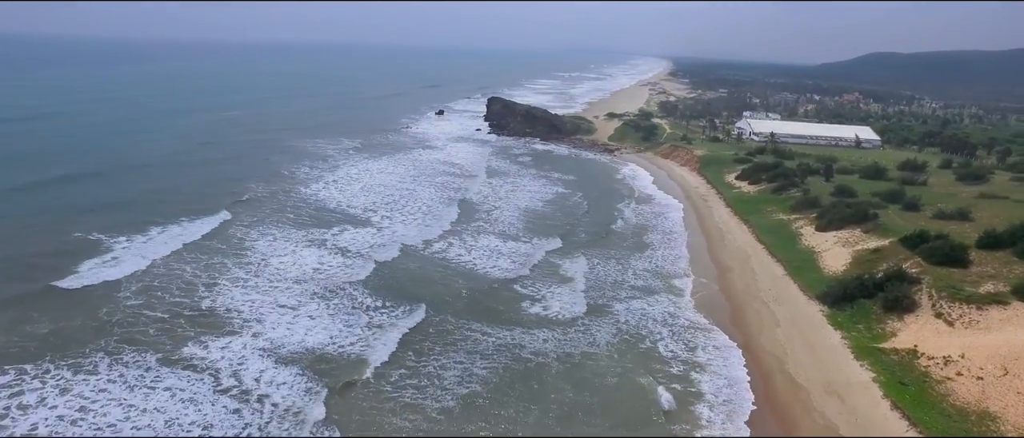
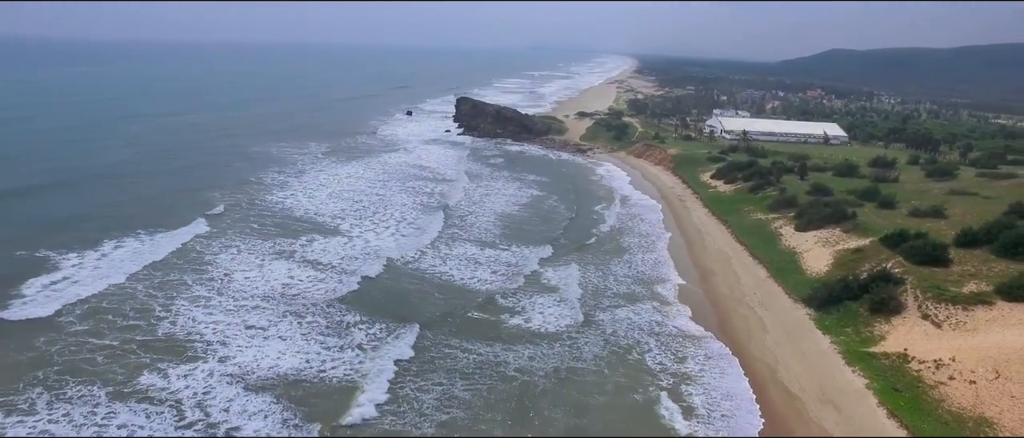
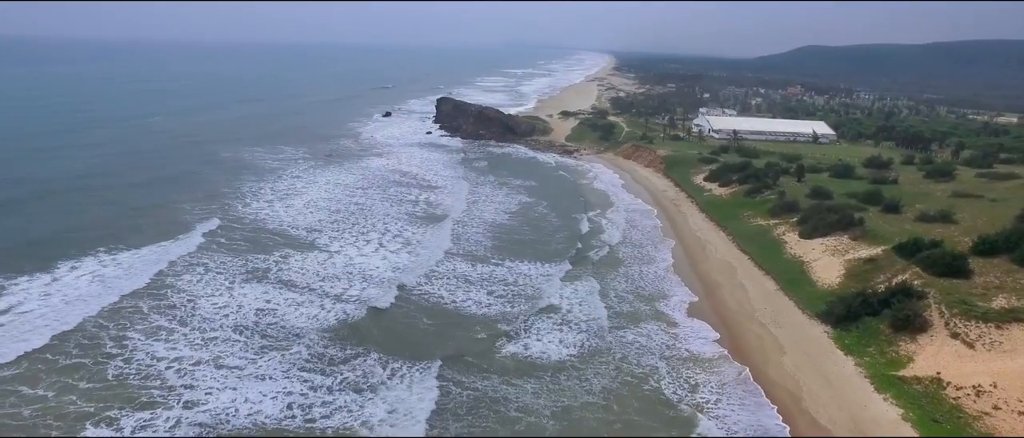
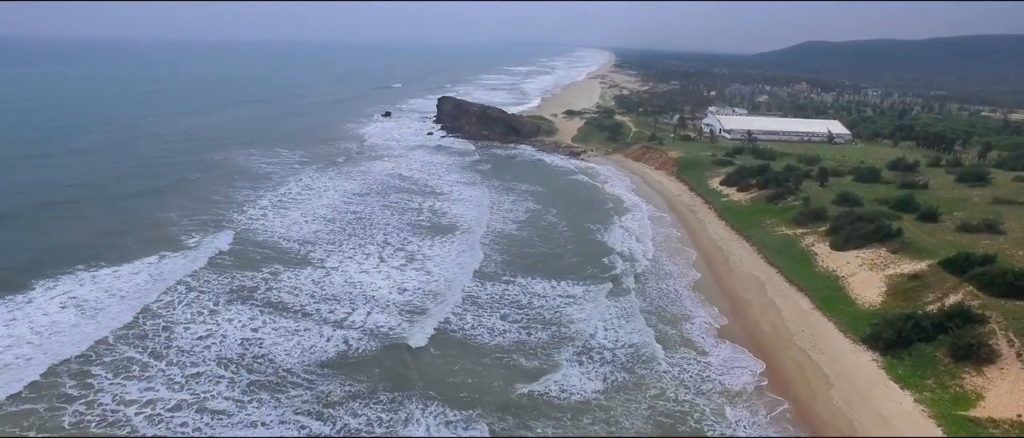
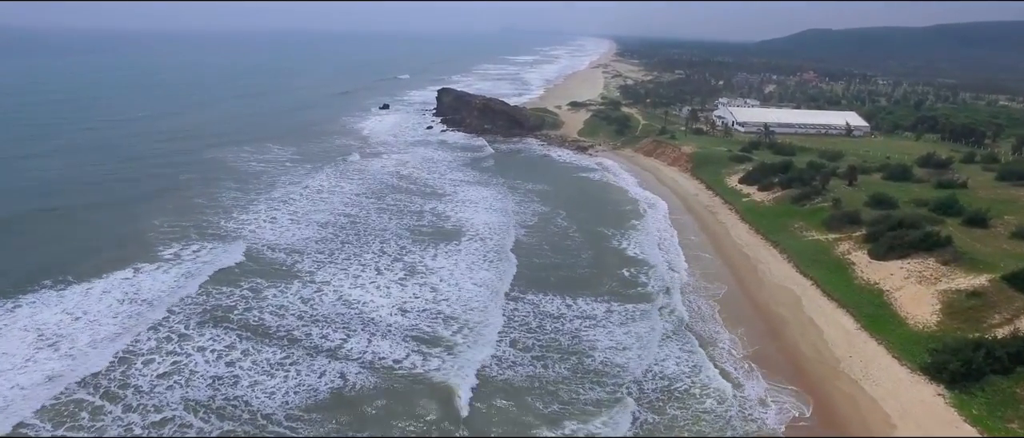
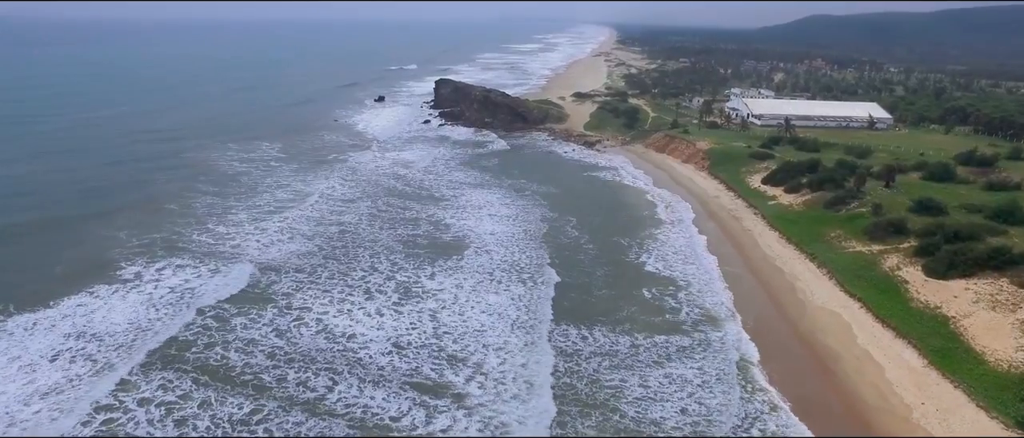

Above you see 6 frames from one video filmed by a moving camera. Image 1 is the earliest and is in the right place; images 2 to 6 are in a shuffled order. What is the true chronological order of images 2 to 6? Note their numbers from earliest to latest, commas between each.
2, 3, 4, 5, 6
